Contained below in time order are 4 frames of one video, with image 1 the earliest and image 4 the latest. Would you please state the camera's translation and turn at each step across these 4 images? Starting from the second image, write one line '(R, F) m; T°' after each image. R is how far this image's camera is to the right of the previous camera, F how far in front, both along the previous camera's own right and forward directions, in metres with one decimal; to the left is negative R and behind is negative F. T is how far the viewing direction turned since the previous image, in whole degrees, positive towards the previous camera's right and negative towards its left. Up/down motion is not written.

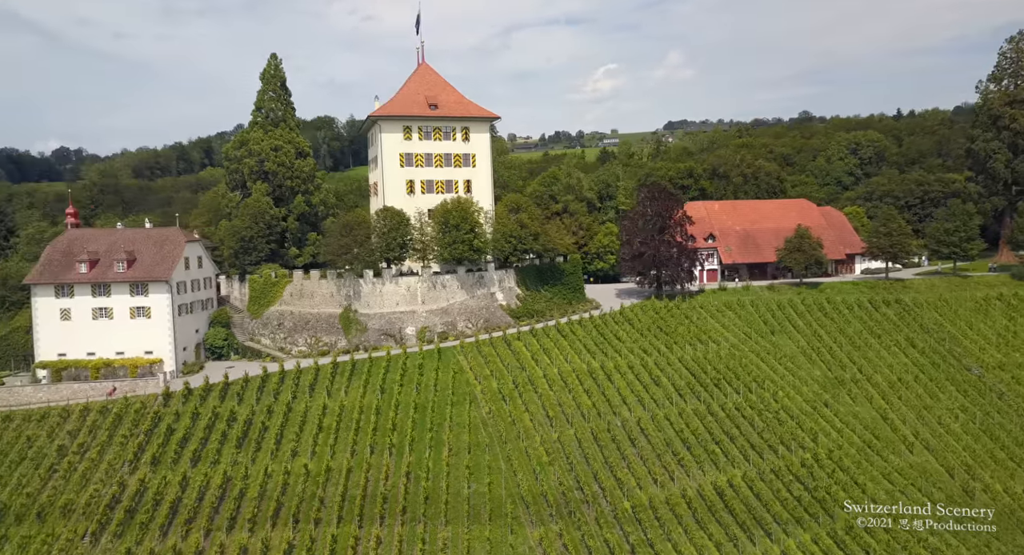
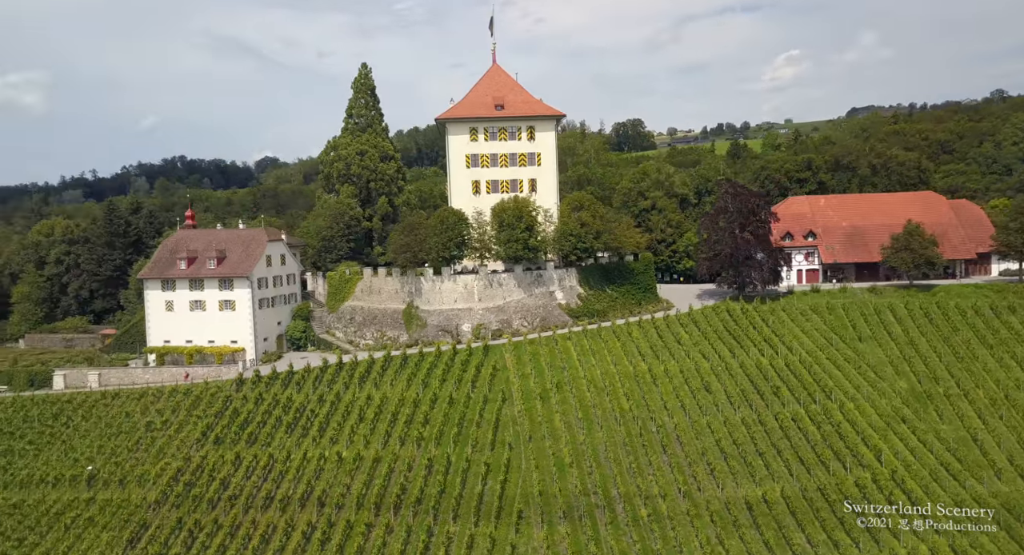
(+3.4, +0.5) m; -11°
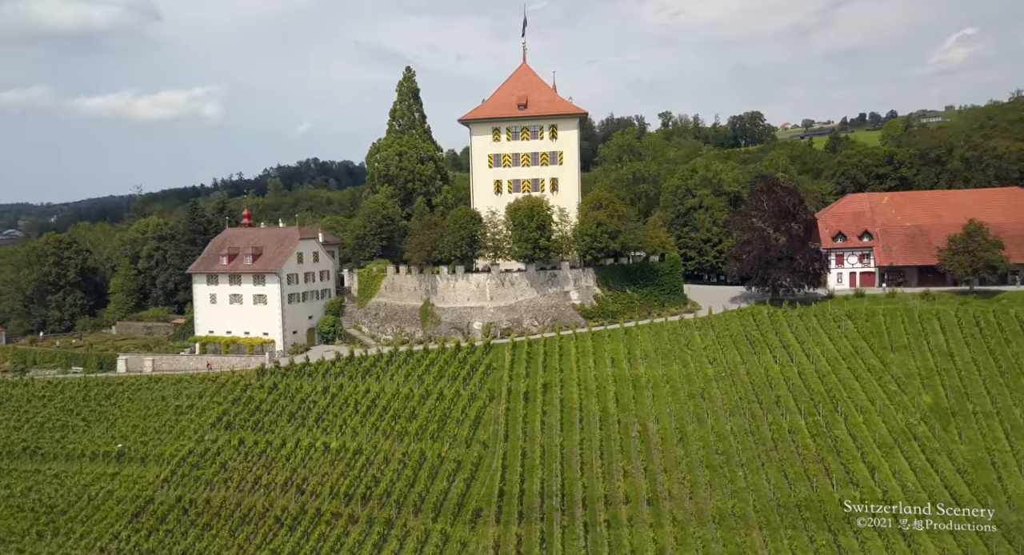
(+3.8, +0.1) m; -8°
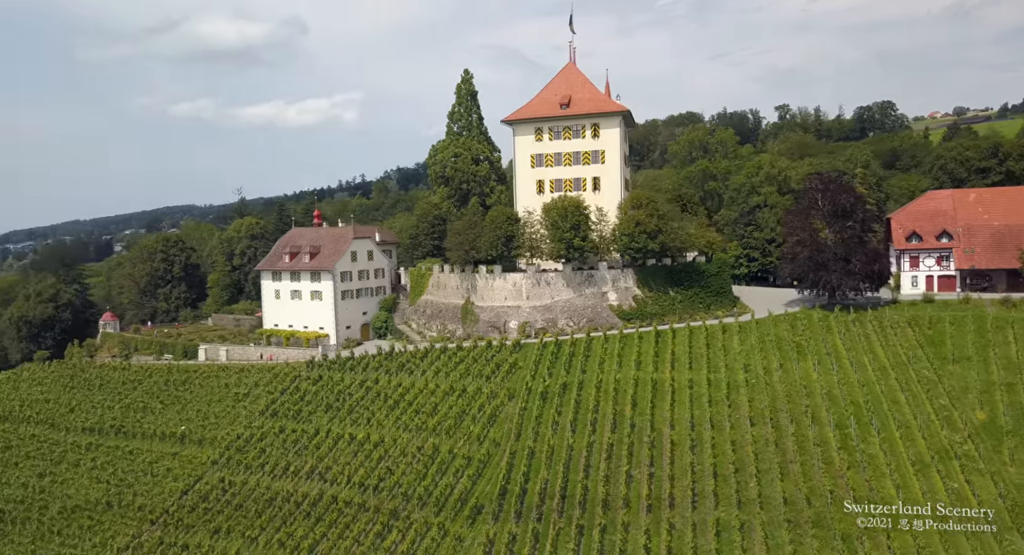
(+2.8, -0.1) m; -8°
